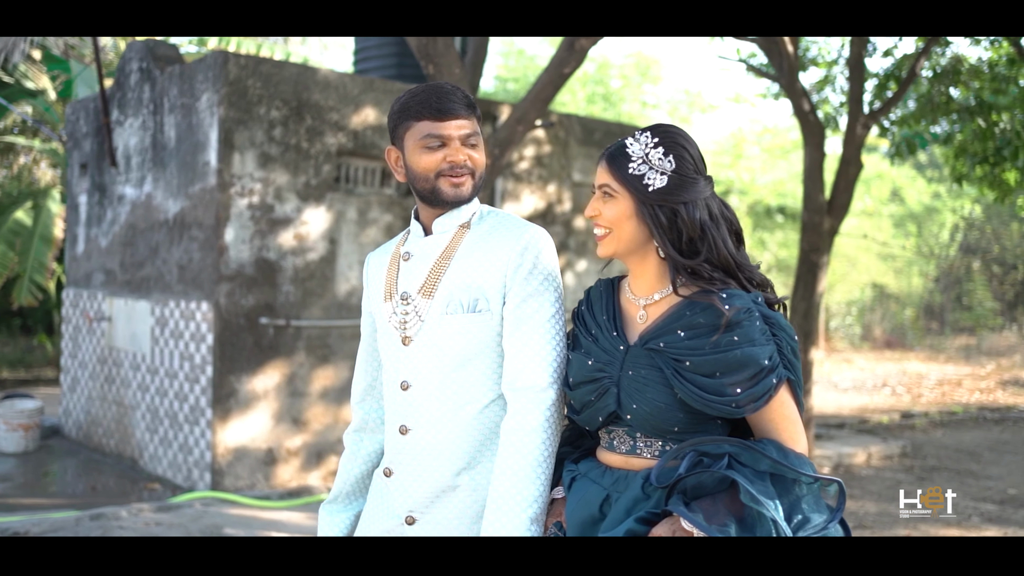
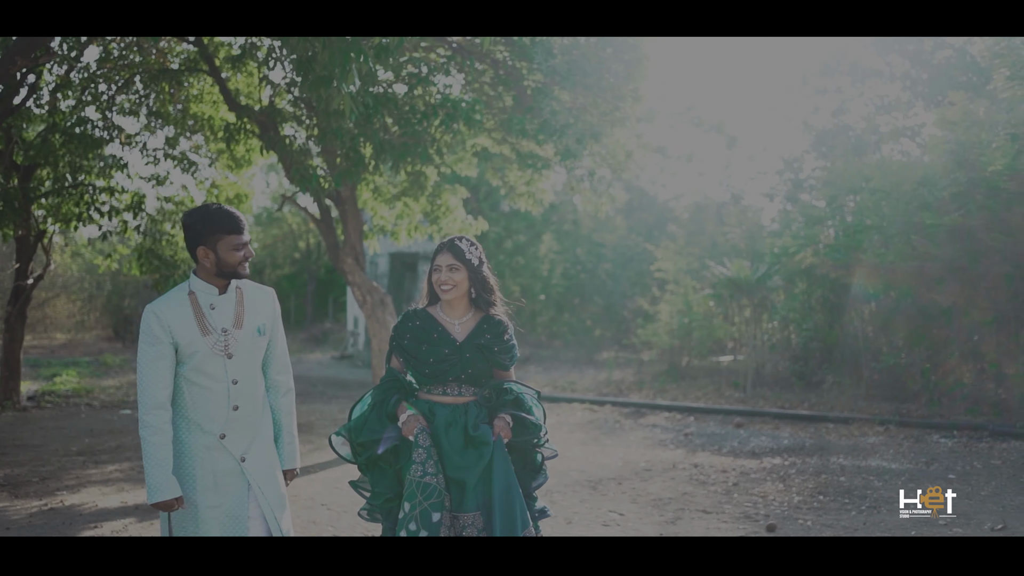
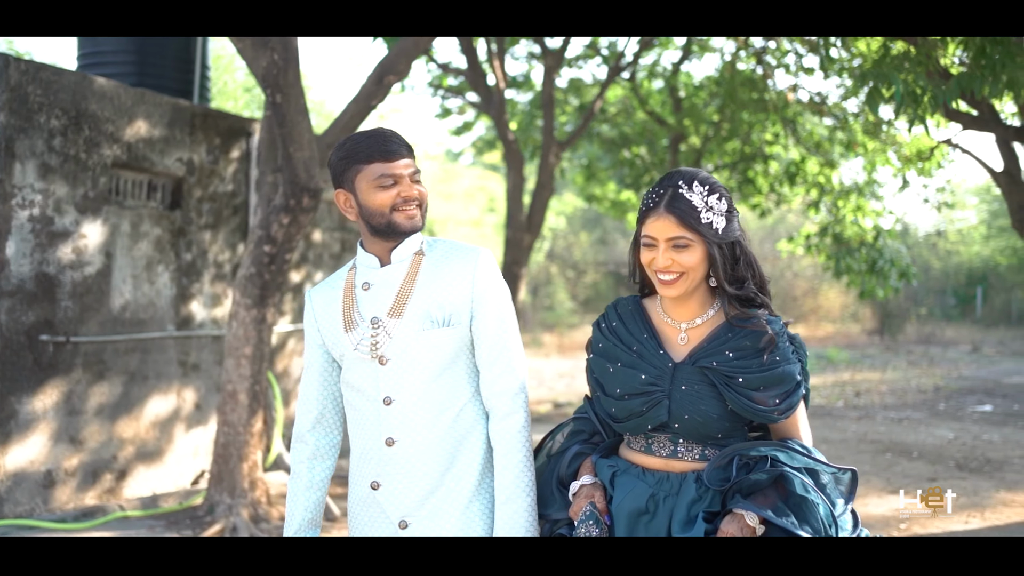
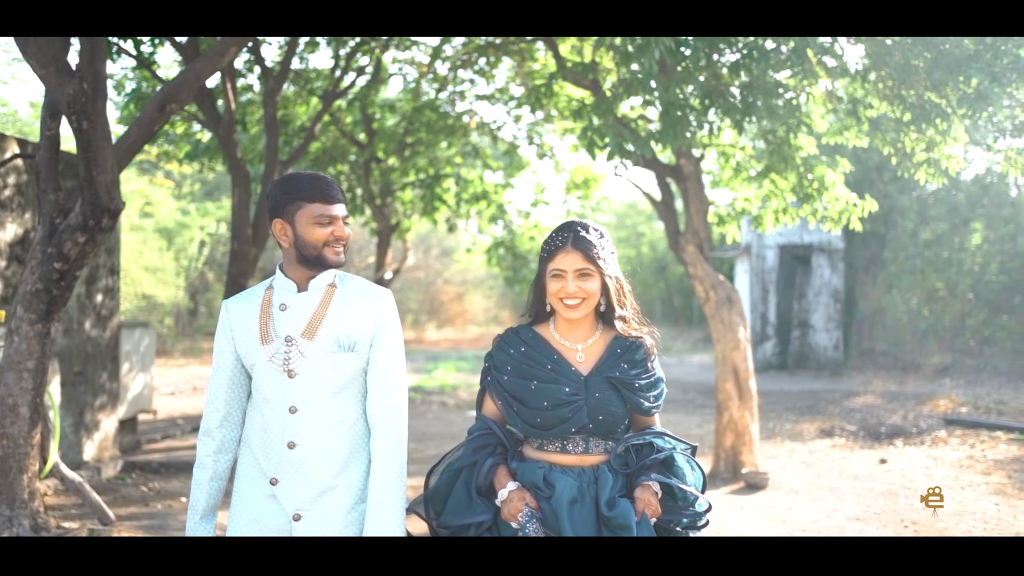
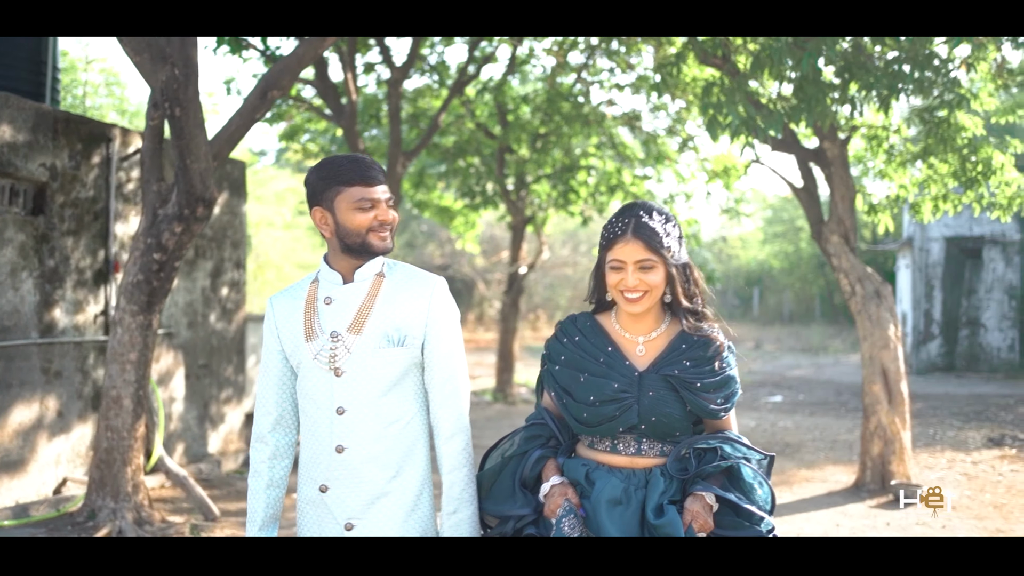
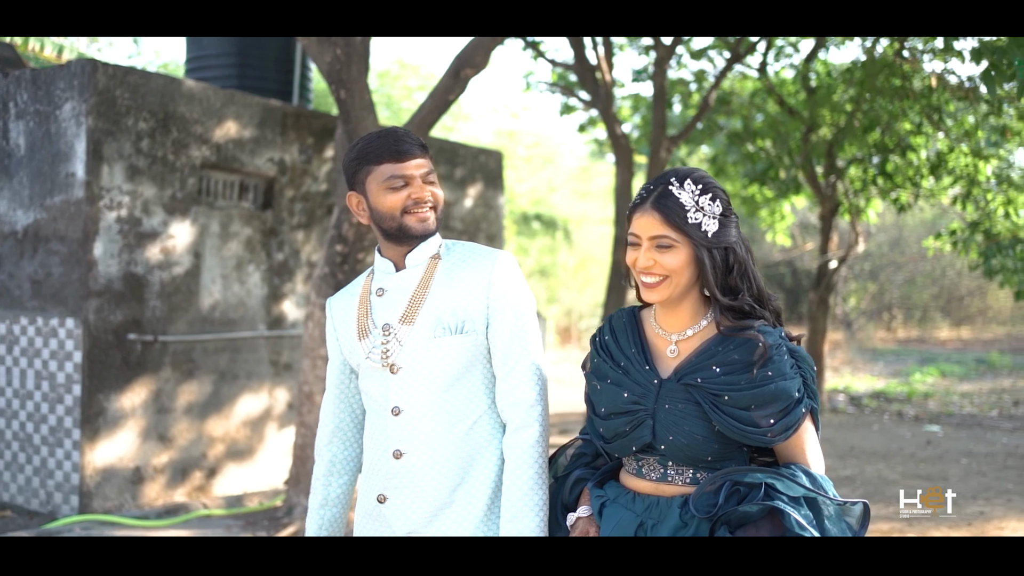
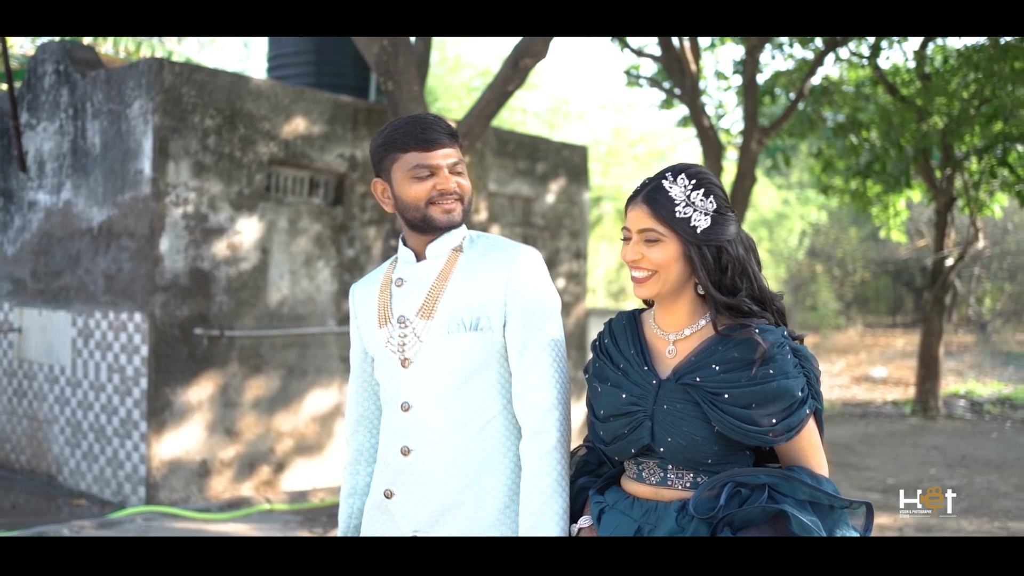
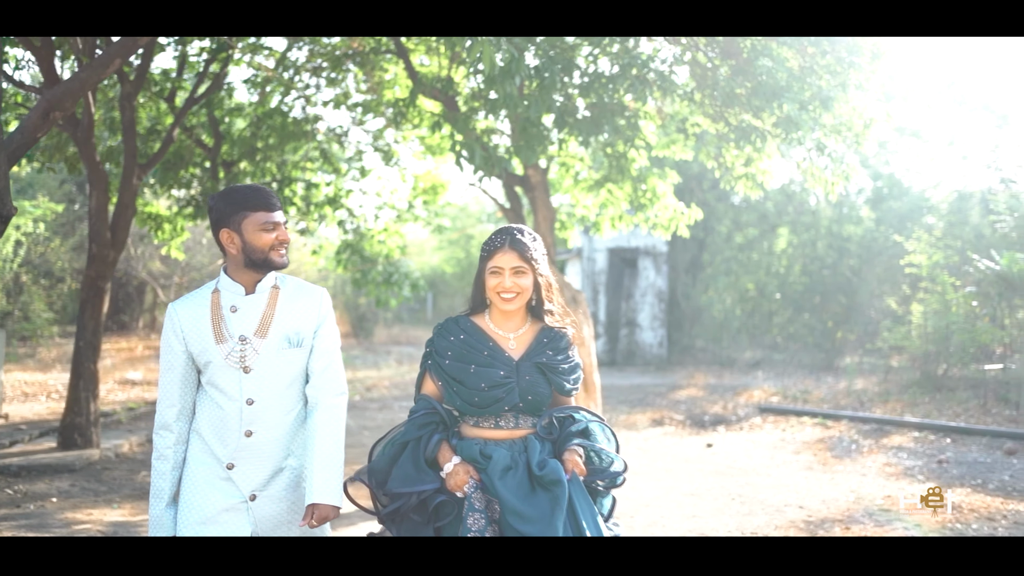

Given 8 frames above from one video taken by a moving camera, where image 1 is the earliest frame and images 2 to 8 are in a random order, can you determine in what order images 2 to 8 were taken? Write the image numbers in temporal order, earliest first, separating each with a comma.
7, 6, 3, 5, 4, 8, 2
